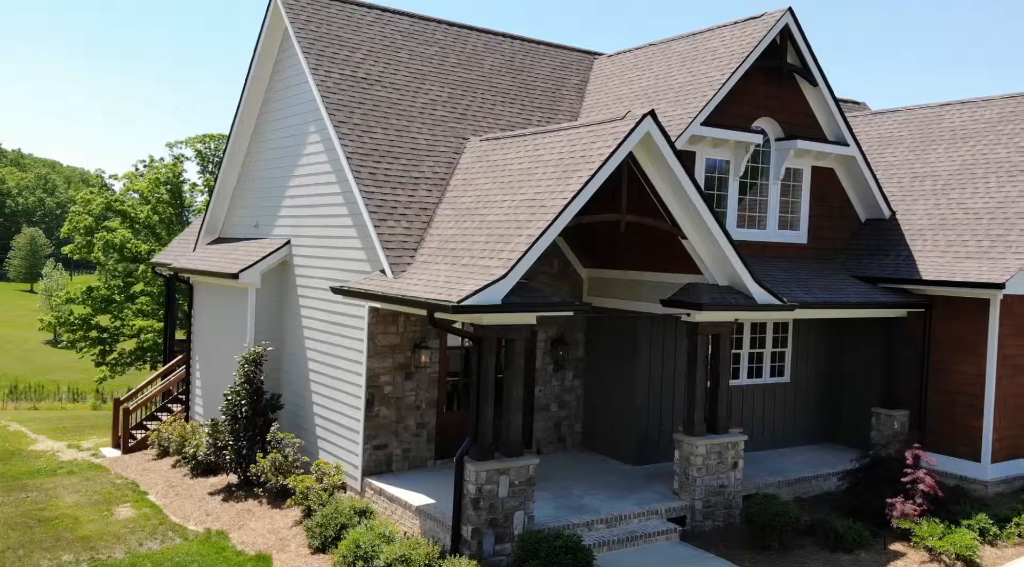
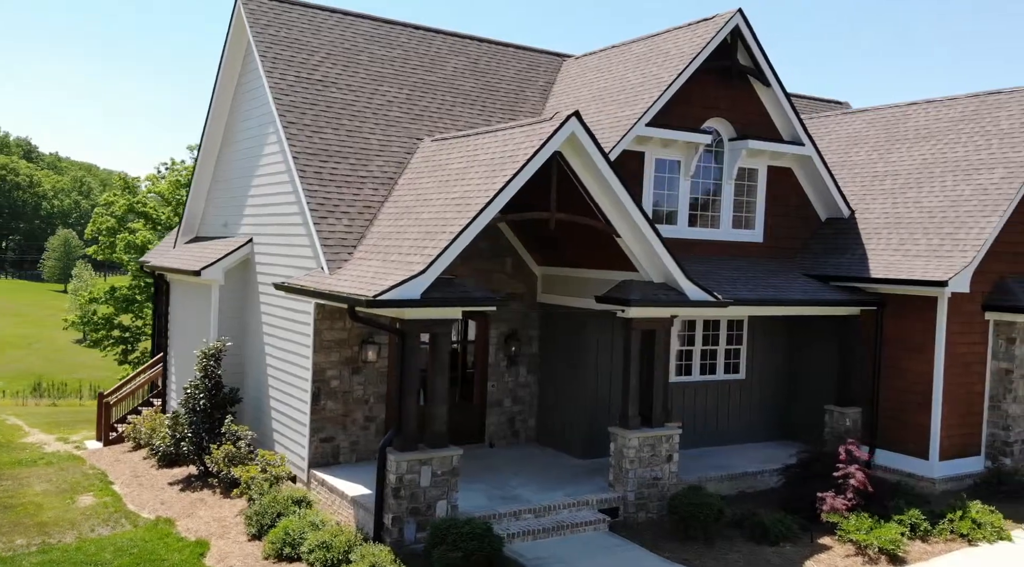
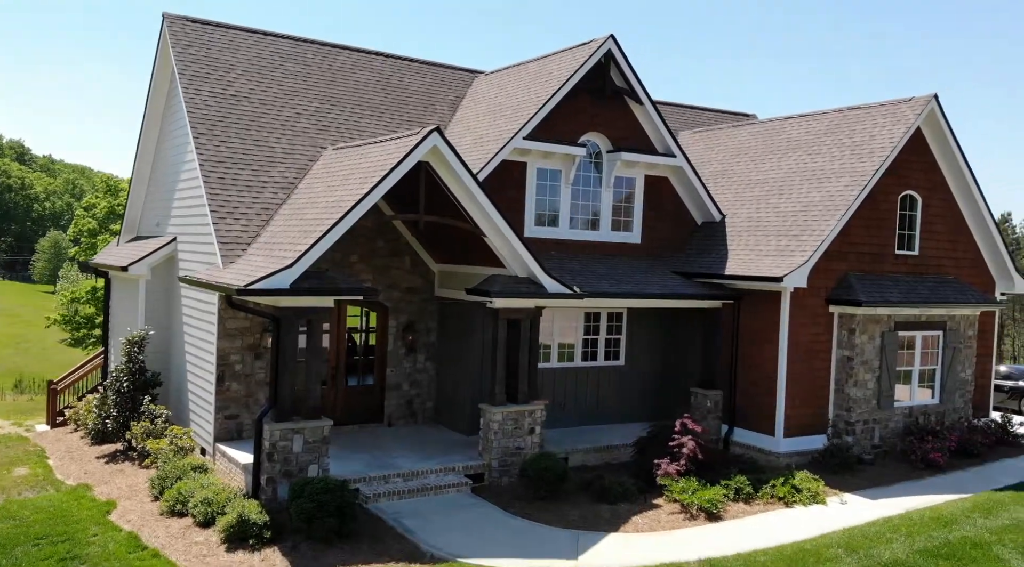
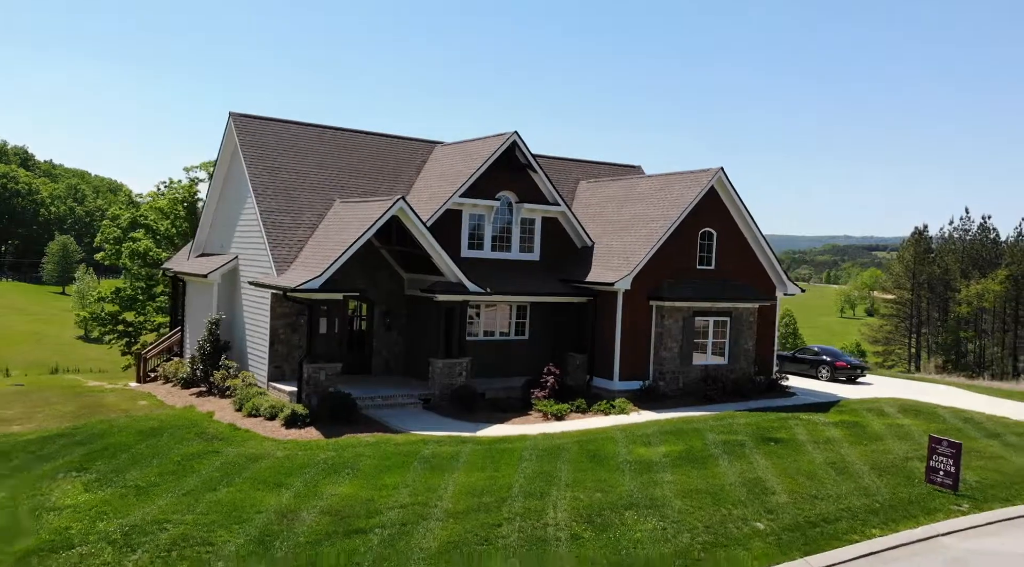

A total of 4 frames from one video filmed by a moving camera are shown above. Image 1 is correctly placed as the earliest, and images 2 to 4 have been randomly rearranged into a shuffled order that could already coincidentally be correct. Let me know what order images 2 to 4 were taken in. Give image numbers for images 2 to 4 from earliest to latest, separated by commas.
2, 3, 4
